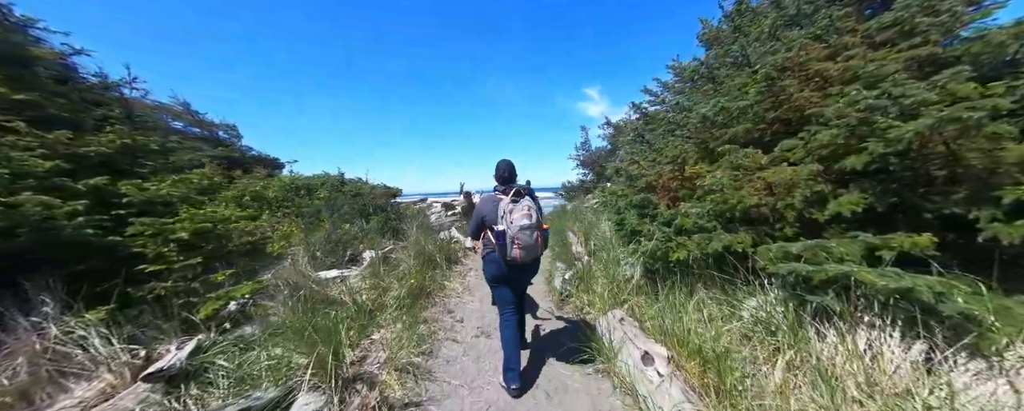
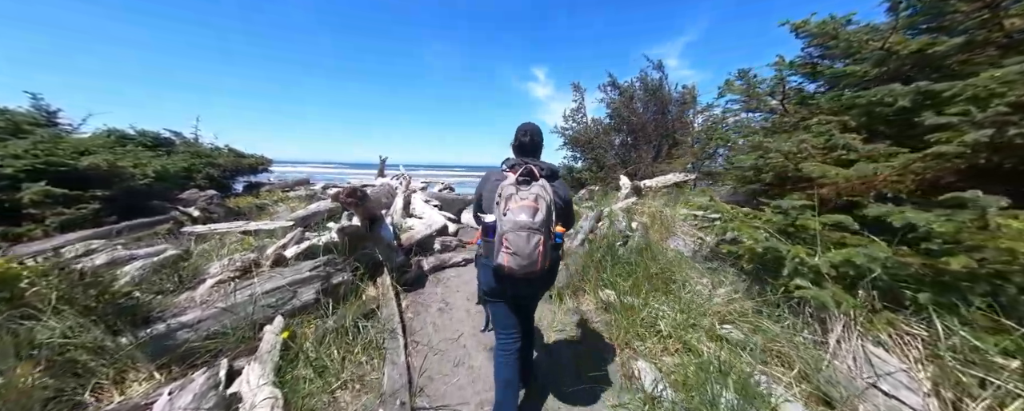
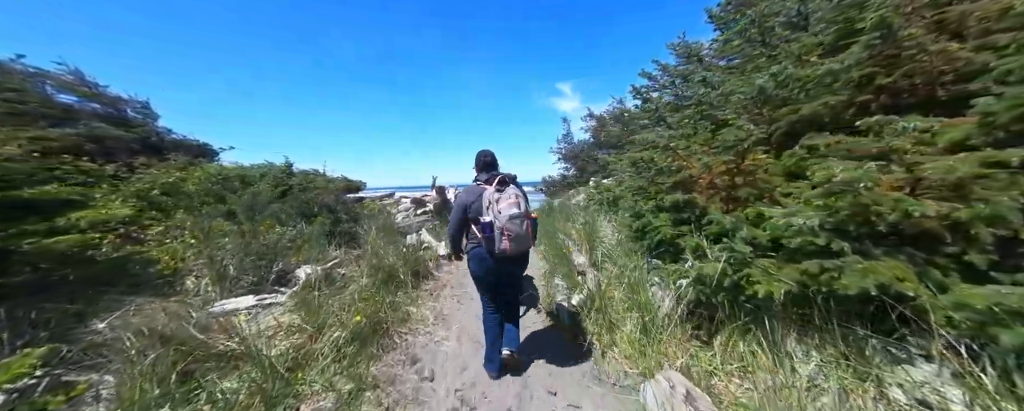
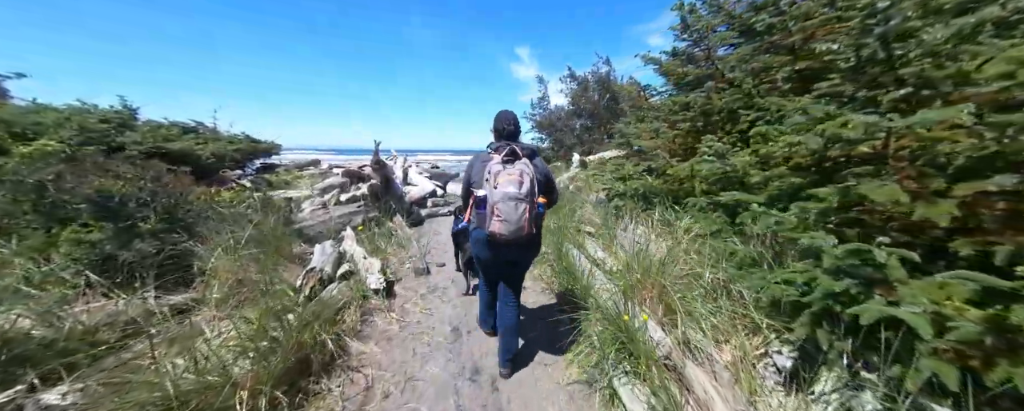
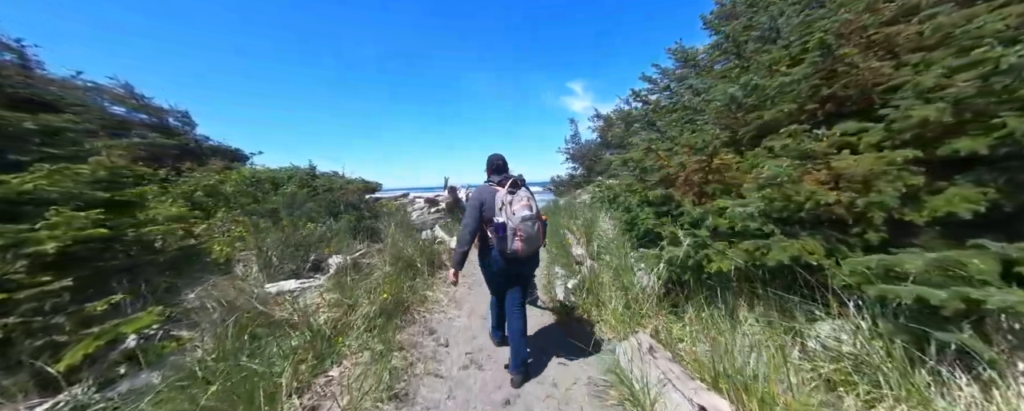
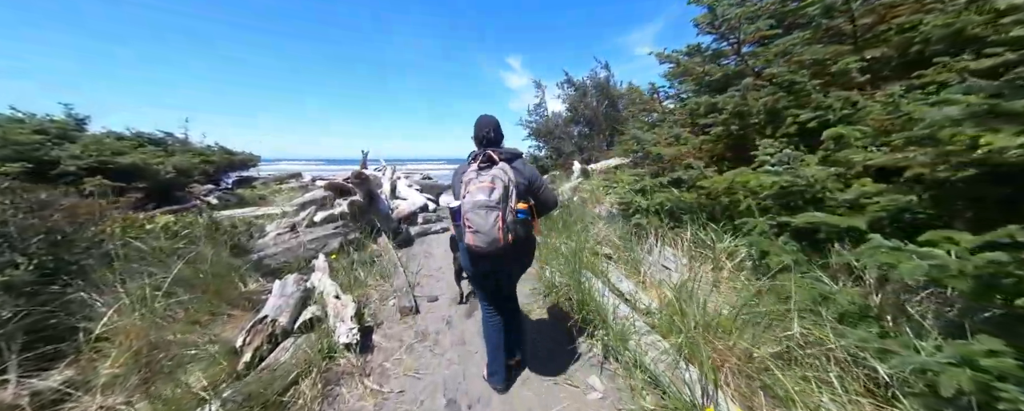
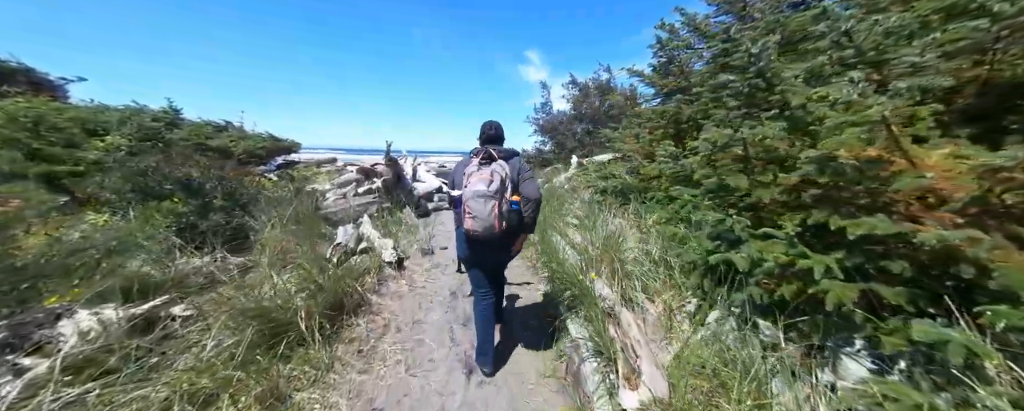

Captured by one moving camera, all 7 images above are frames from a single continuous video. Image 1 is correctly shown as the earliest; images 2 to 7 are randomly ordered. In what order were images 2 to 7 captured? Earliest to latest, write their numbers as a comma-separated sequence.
5, 3, 7, 4, 6, 2
